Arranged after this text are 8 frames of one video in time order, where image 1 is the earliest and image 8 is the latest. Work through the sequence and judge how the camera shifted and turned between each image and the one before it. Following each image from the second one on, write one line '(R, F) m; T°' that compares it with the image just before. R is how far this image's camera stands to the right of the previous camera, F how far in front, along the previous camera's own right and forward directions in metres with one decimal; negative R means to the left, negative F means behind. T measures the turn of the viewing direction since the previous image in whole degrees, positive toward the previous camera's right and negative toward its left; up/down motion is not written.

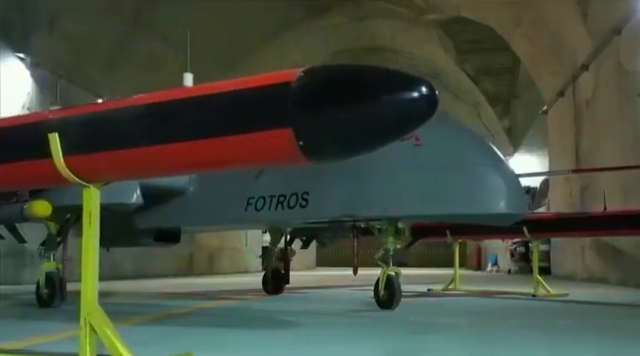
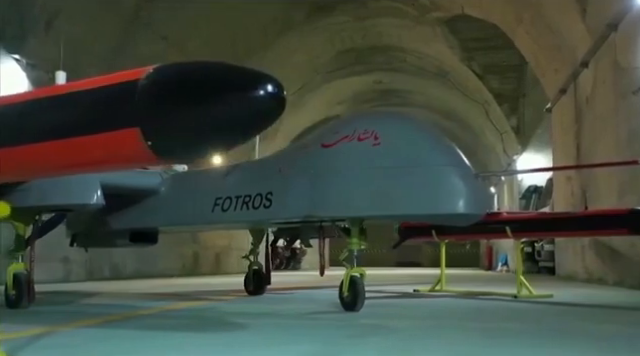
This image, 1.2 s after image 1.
(+0.5, +0.1) m; -1°
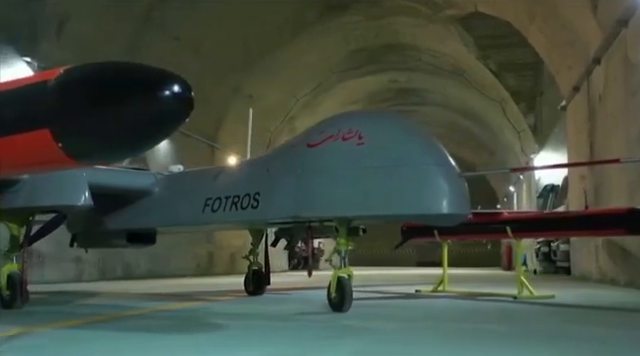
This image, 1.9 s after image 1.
(+0.3, 0.0) m; -2°
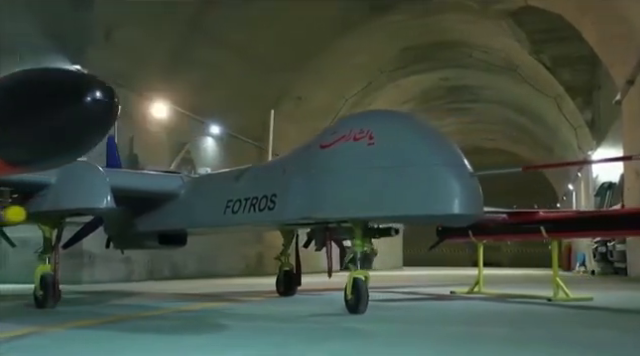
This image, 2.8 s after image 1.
(+0.4, 0.0) m; -5°
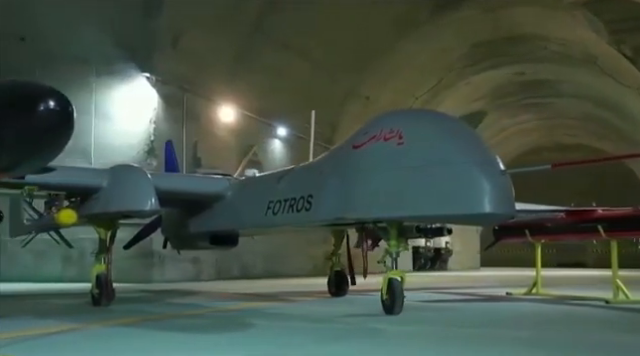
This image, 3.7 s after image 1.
(+0.4, 0.0) m; -7°
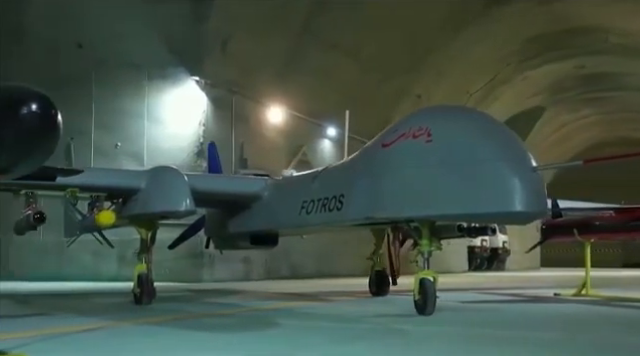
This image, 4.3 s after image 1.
(+0.2, 0.0) m; -5°
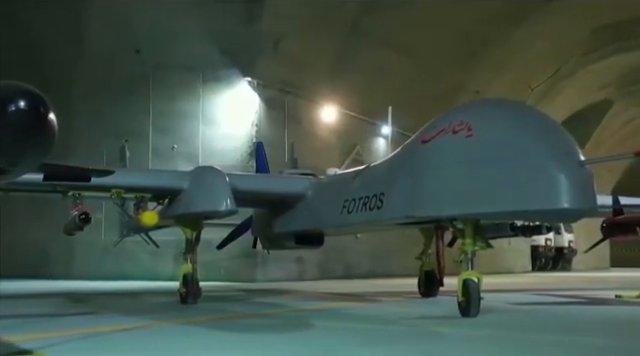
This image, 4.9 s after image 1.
(+0.2, +0.1) m; -5°
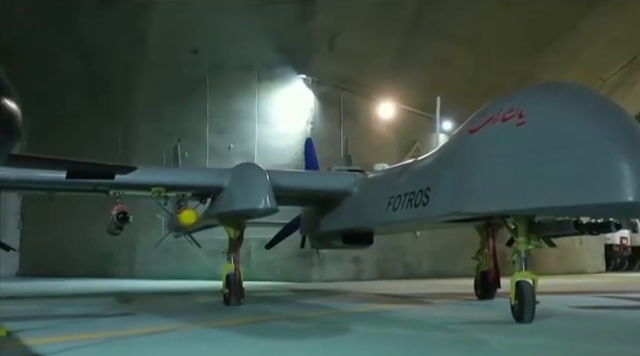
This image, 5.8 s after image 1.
(+0.2, +0.3) m; -6°
